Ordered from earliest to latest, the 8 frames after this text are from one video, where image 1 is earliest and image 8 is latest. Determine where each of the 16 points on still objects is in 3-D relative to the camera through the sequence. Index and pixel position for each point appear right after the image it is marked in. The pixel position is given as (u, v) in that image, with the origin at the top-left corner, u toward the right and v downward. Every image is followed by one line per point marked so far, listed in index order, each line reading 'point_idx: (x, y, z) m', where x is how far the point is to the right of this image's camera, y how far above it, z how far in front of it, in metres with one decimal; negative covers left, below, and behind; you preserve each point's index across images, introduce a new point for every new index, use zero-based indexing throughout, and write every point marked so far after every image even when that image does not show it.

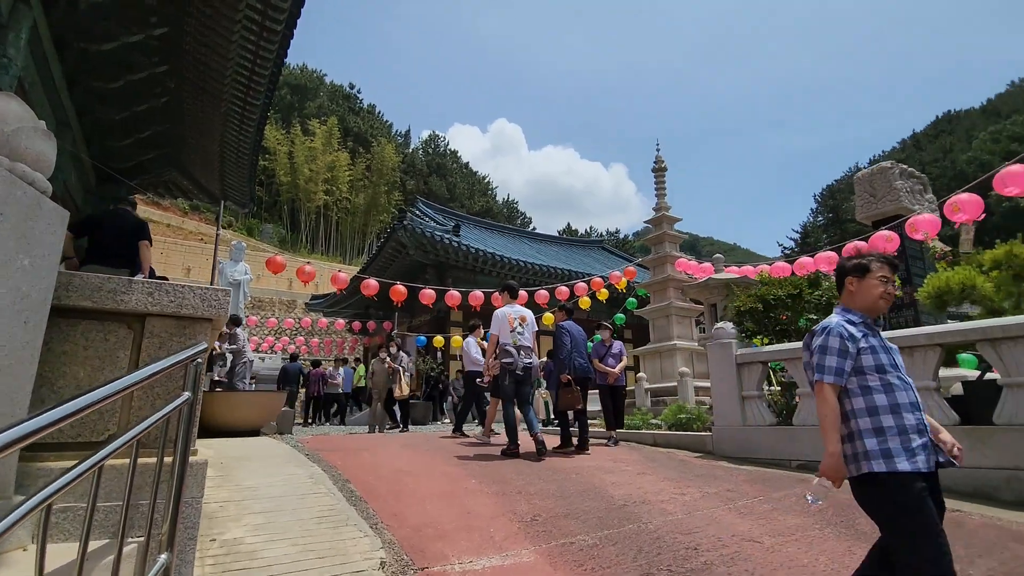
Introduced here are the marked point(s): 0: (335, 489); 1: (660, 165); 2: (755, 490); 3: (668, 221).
0: (-1.0, -1.2, +3.0) m
1: (+3.1, +2.5, +10.9) m
2: (+1.5, -1.3, +3.3) m
3: (+3.1, +1.3, +10.4) m
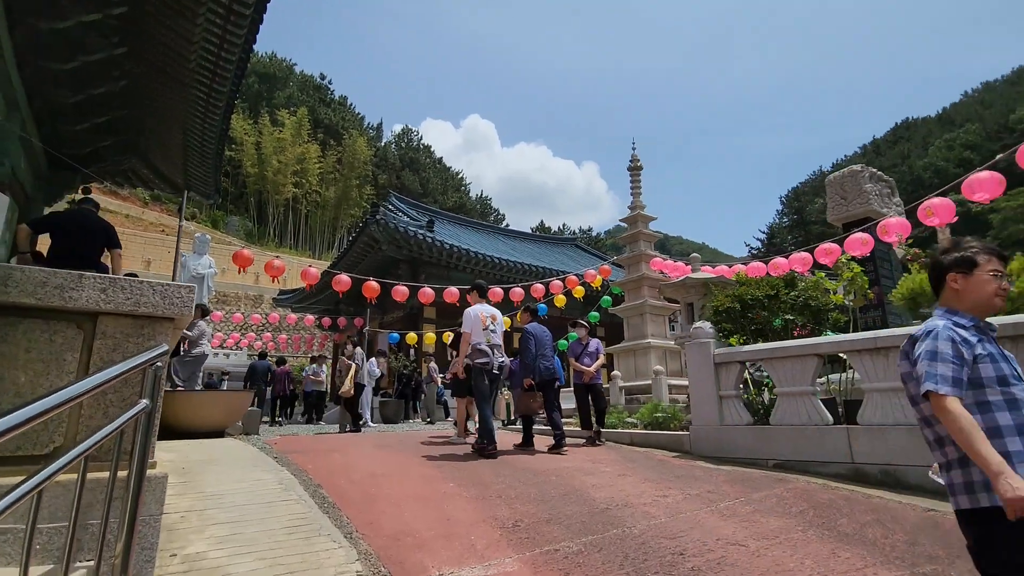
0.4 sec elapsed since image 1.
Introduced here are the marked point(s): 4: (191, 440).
0: (-1.1, -1.1, +2.9) m
1: (+2.6, +2.6, +10.9) m
2: (+1.4, -1.3, +3.3) m
3: (+2.6, +1.4, +10.4) m
4: (-3.2, -1.5, +5.3) m
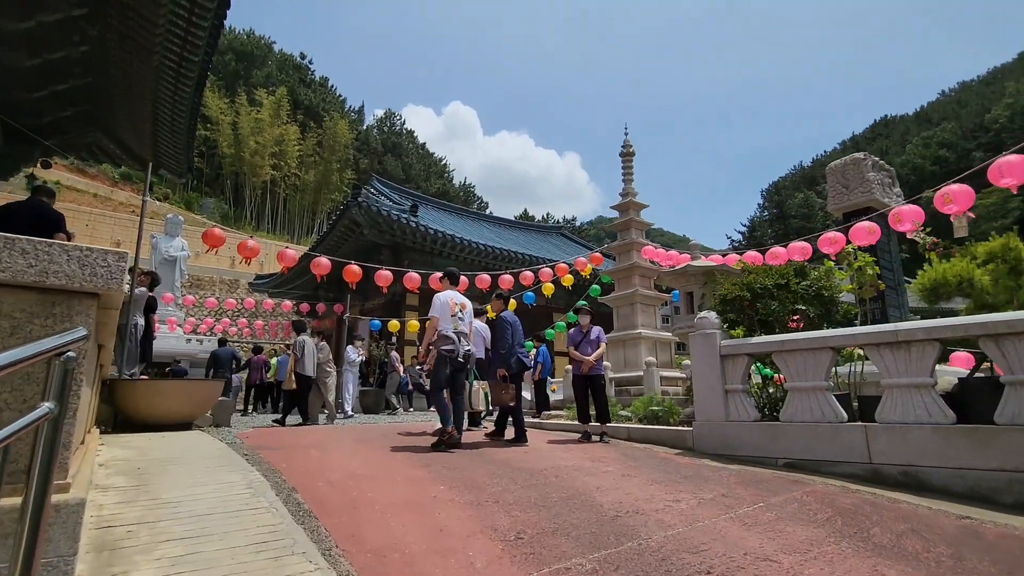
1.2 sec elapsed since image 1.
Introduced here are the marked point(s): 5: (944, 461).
0: (-1.1, -1.0, +2.5) m
1: (+2.3, +2.8, +10.6) m
2: (+1.4, -1.2, +3.1) m
3: (+2.4, +1.6, +10.2) m
4: (-3.3, -1.4, +4.9) m
5: (+2.6, -1.1, +3.2) m
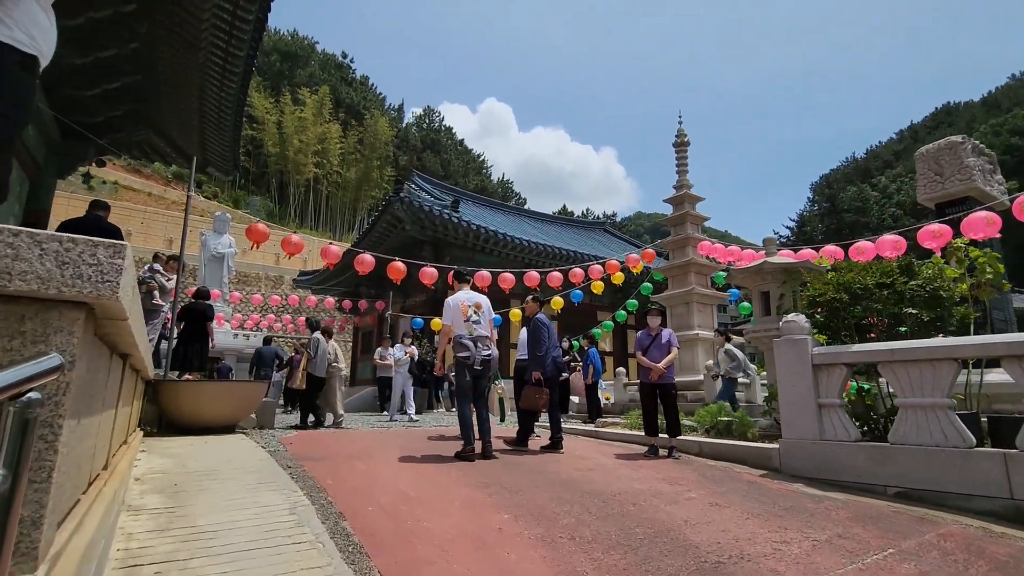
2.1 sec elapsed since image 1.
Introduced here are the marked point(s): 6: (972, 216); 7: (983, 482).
0: (-0.8, -1.0, +2.2) m
1: (+3.2, +2.8, +10.0) m
2: (+1.8, -1.2, +2.6) m
3: (+3.3, +1.6, +9.6) m
4: (-2.8, -1.3, +4.7) m
5: (+3.0, -1.1, +2.6) m
6: (+4.0, +0.6, +4.6) m
7: (+2.7, -1.1, +3.0) m
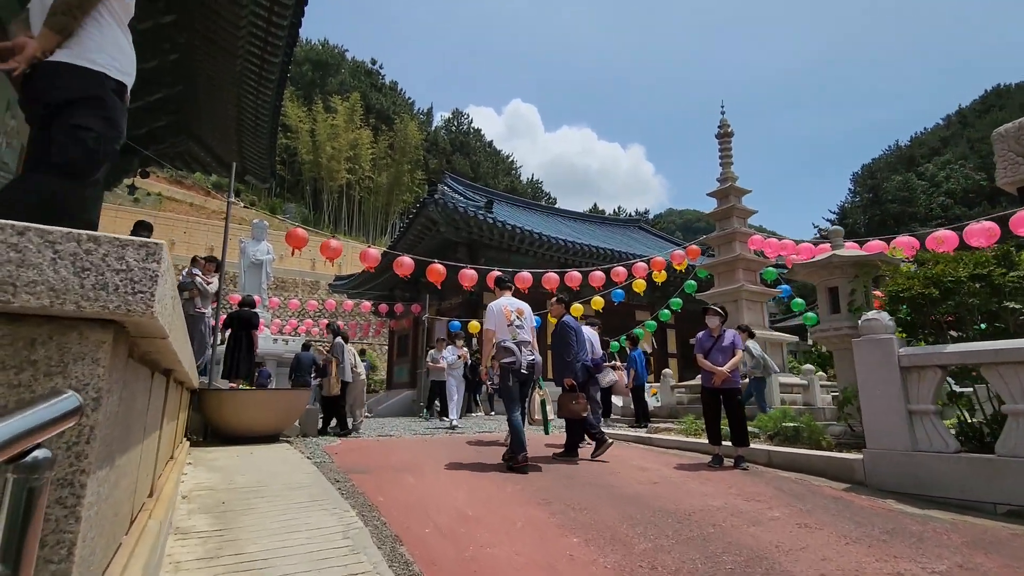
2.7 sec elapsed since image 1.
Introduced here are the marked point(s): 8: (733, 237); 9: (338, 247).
0: (-0.5, -1.1, +2.0) m
1: (+3.9, +2.9, +9.6) m
2: (+2.1, -1.2, +2.2) m
3: (+3.9, +1.7, +9.1) m
4: (-2.4, -1.4, +4.6) m
5: (+3.3, -1.0, +2.2) m
6: (+4.3, +0.7, +4.1) m
7: (+3.0, -1.1, +2.6) m
8: (+3.7, +0.9, +8.8) m
9: (-2.5, +0.6, +7.5) m
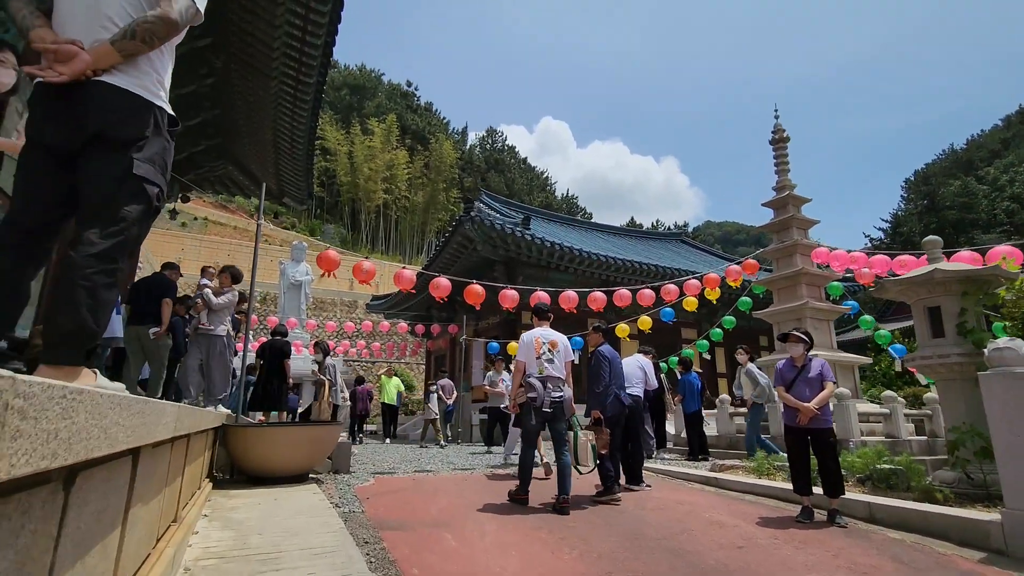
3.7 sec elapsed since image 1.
0: (-0.3, -1.2, +1.5) m
1: (+4.6, +2.6, +8.9) m
2: (+2.3, -1.3, +1.6) m
3: (+4.6, +1.4, +8.4) m
4: (-2.0, -1.6, +4.3) m
5: (+3.5, -1.1, +1.5) m
6: (+4.7, +0.6, +3.4) m
7: (+3.3, -1.1, +1.9) m
8: (+4.3, +0.6, +8.1) m
9: (-1.9, +0.3, +7.2) m
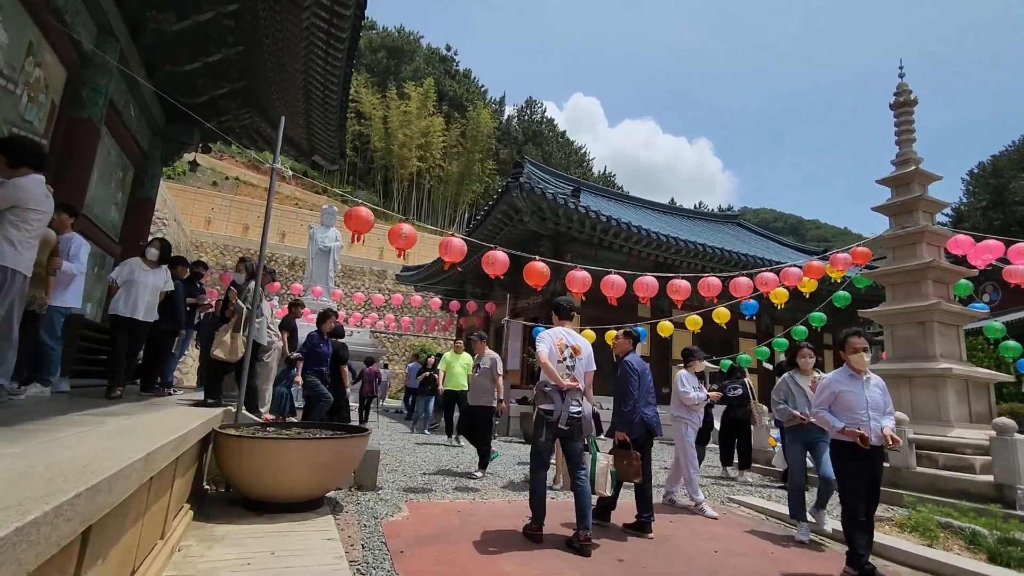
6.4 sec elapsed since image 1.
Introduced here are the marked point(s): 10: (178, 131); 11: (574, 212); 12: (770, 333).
0: (+0.1, -1.1, +0.4) m
1: (+5.5, +2.7, +7.3) m
2: (+2.7, -1.4, +0.3) m
3: (+5.4, +1.4, +6.9) m
4: (-1.5, -1.4, +3.2) m
5: (+3.9, -1.3, +0.1) m
6: (+5.2, +0.4, +1.9) m
7: (+3.7, -1.3, +0.6) m
8: (+5.1, +0.6, +6.6) m
9: (-1.2, +0.6, +6.1) m
10: (-4.6, +2.1, +7.2) m
11: (+1.2, +1.4, +9.6) m
12: (+5.7, -1.0, +11.5) m
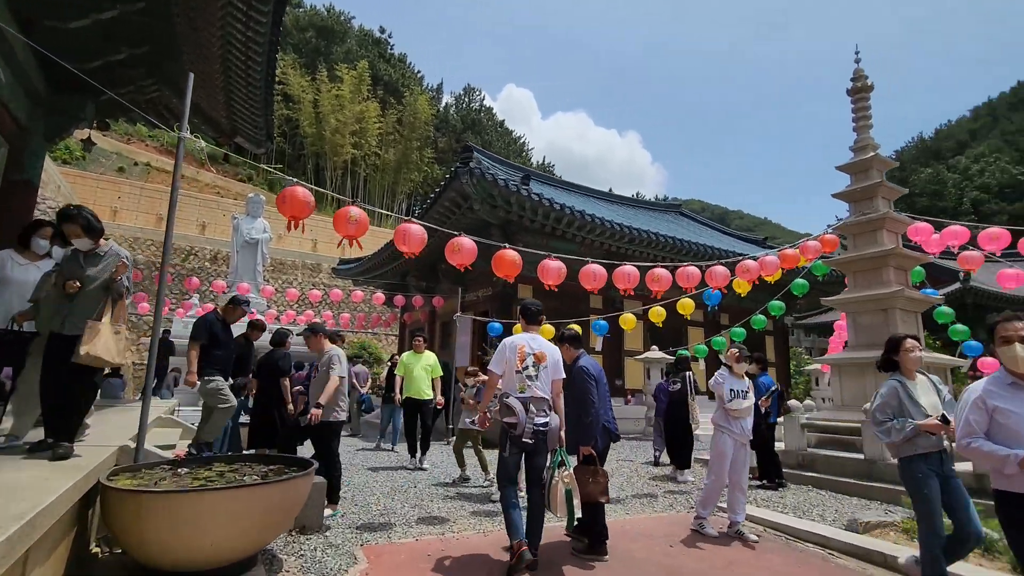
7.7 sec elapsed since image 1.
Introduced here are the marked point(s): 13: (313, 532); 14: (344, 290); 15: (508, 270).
0: (+0.4, -1.2, -0.2) m
1: (+4.9, +2.8, +7.3) m
2: (+2.9, -1.4, 0.0) m
3: (+4.8, +1.6, +6.9) m
4: (-1.5, -1.4, +2.5) m
5: (+4.2, -1.2, 0.0) m
6: (+5.2, +0.5, +1.9) m
7: (+3.9, -1.3, +0.4) m
8: (+4.6, +0.8, +6.6) m
9: (-1.6, +0.7, +5.3) m
10: (-5.1, +2.1, +6.0) m
11: (+0.3, +1.5, +9.1) m
12: (+4.6, -0.7, +11.5) m
13: (-1.3, -1.5, +3.3) m
14: (-5.9, 0.0, +18.4) m
15: (-0.3, +0.2, +6.1) m
